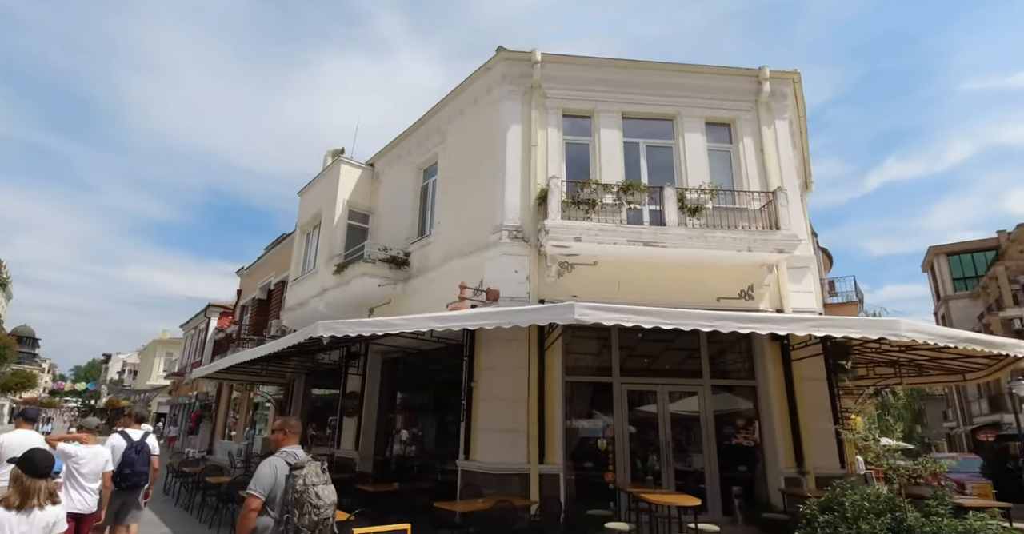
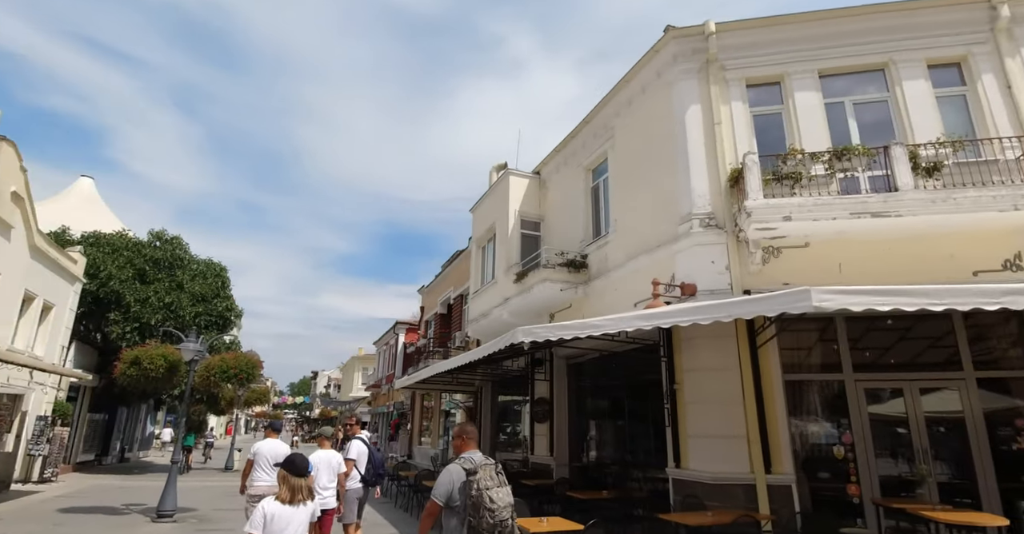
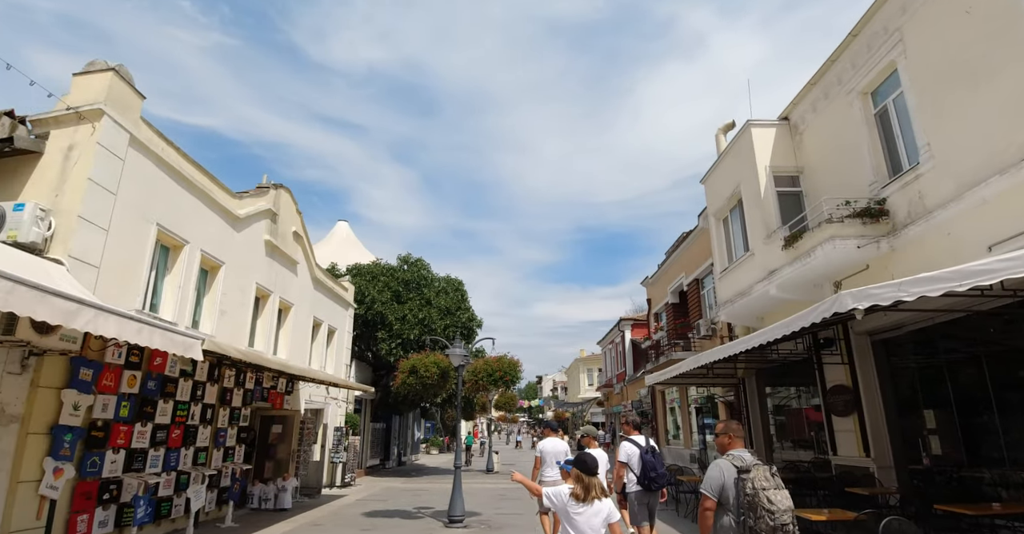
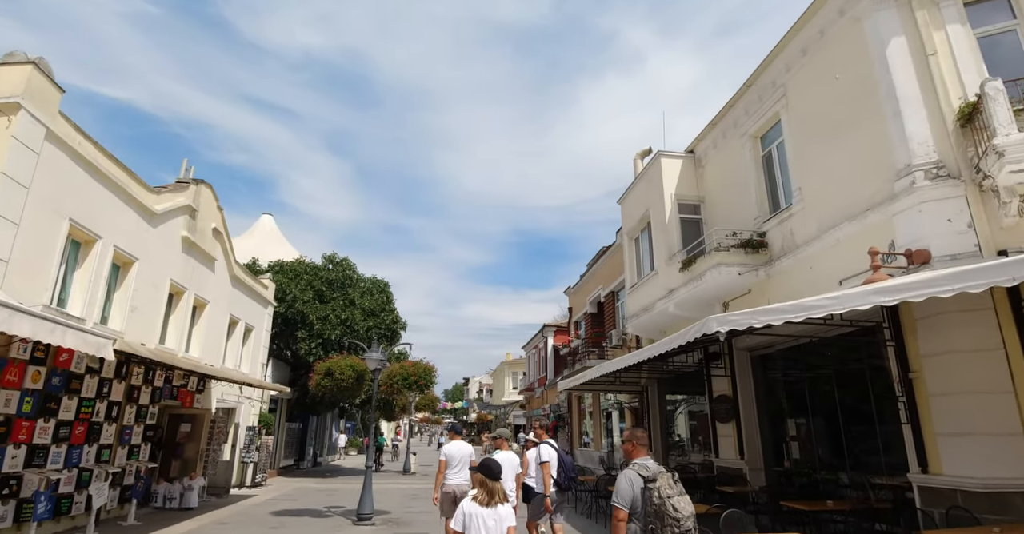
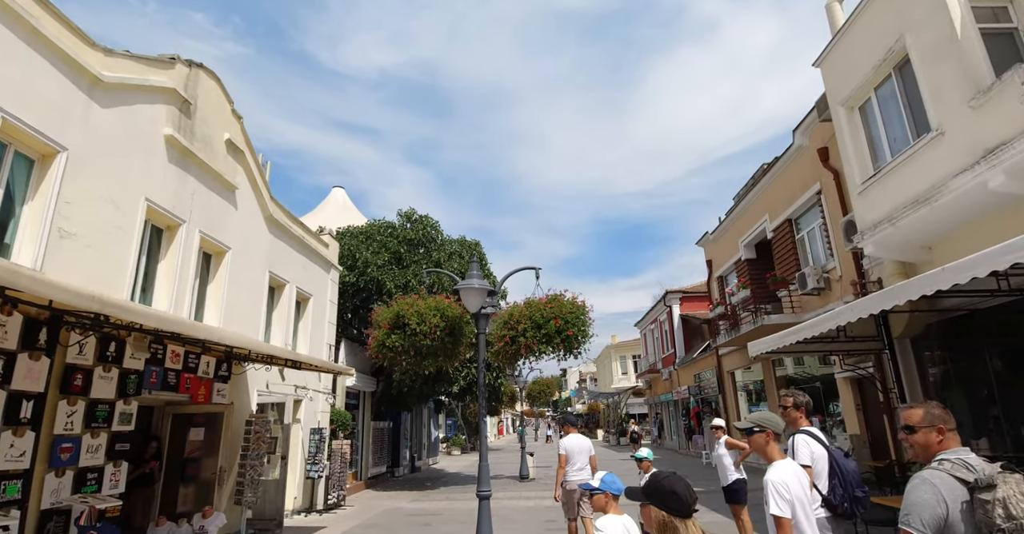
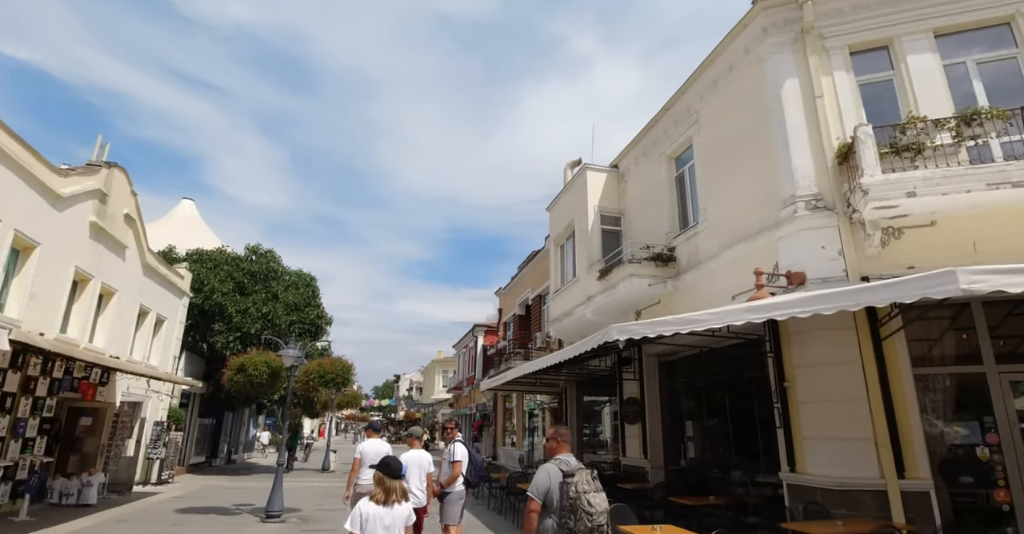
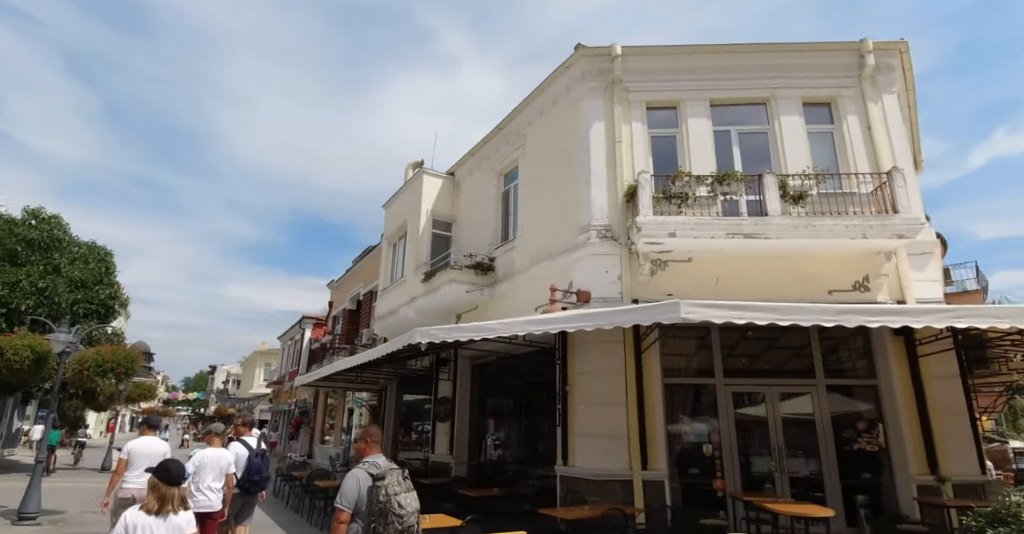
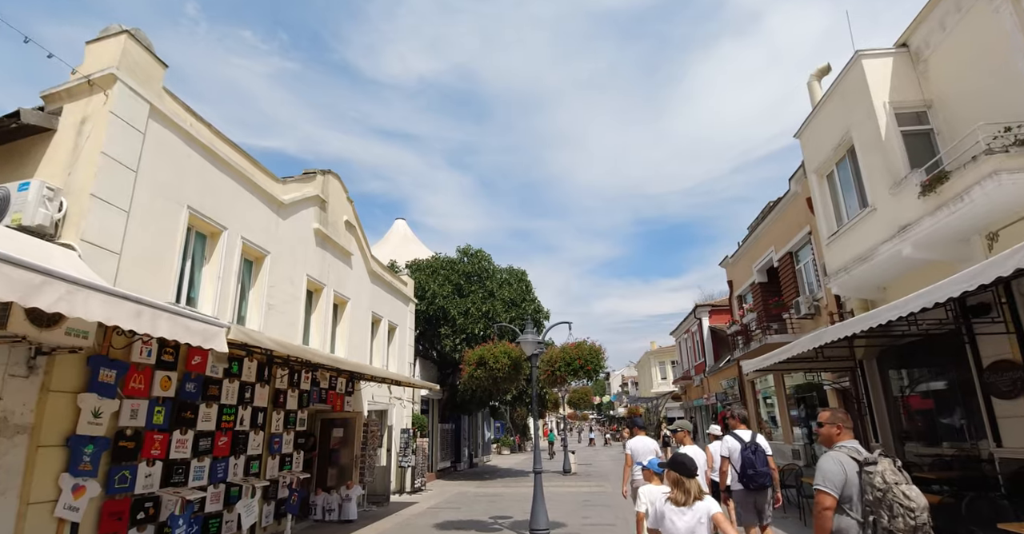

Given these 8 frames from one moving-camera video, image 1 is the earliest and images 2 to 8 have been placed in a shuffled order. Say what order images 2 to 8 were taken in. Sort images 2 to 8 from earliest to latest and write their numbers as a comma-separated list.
7, 2, 6, 4, 3, 8, 5
